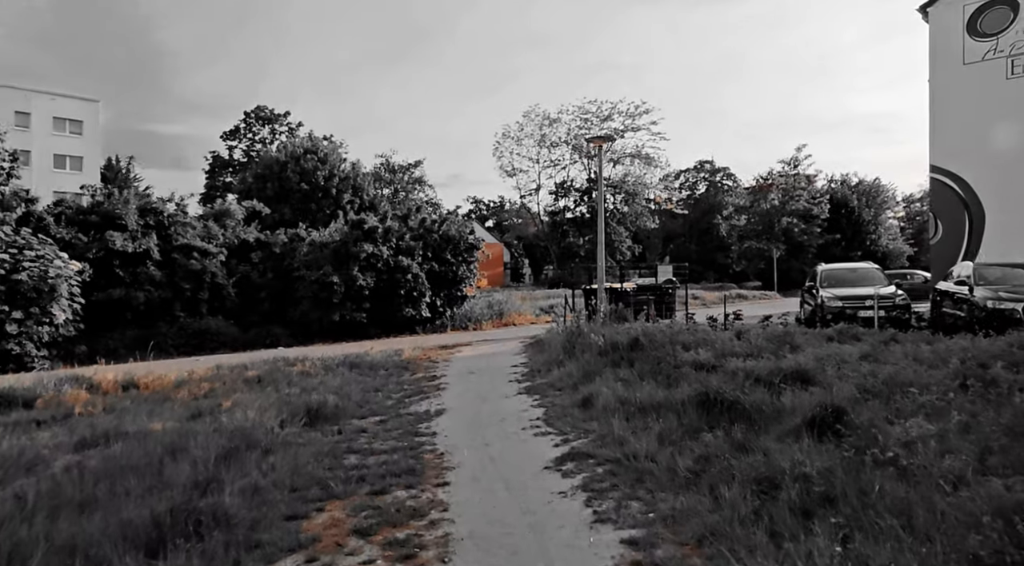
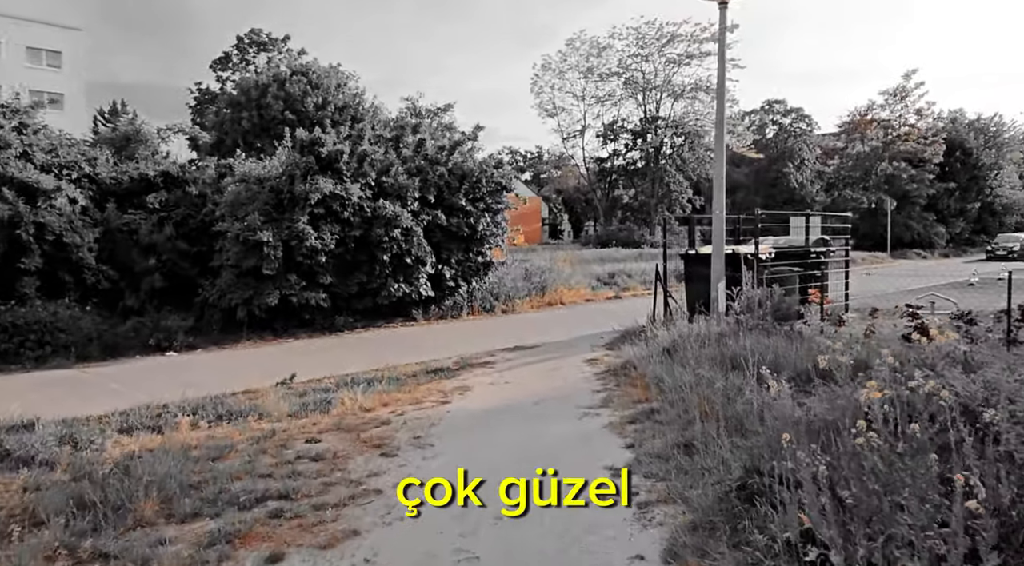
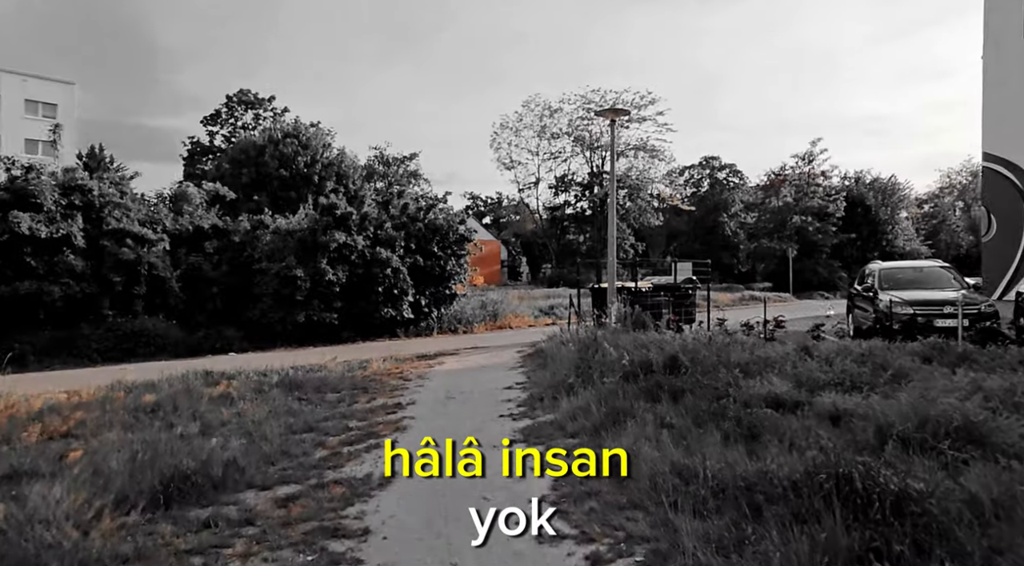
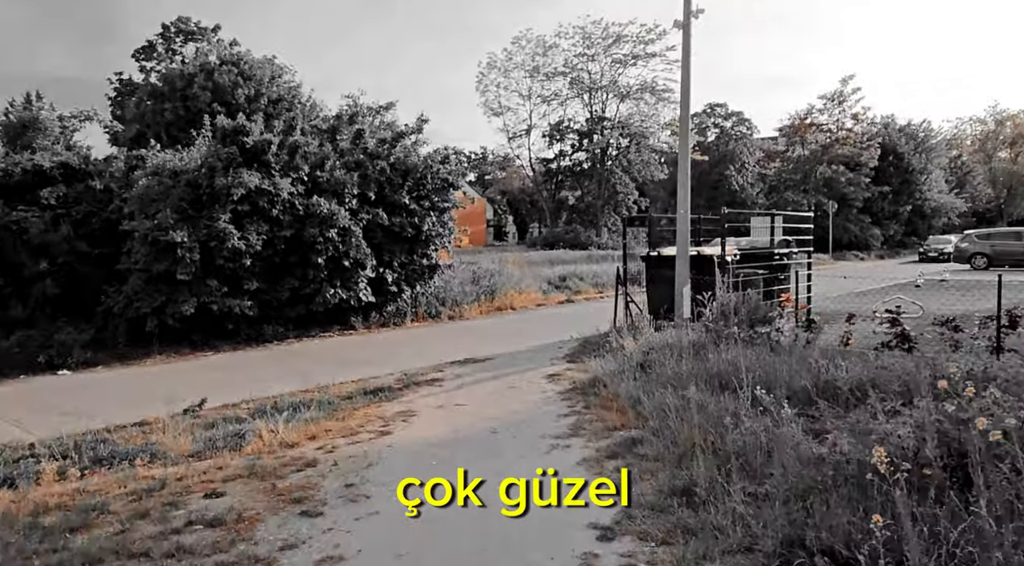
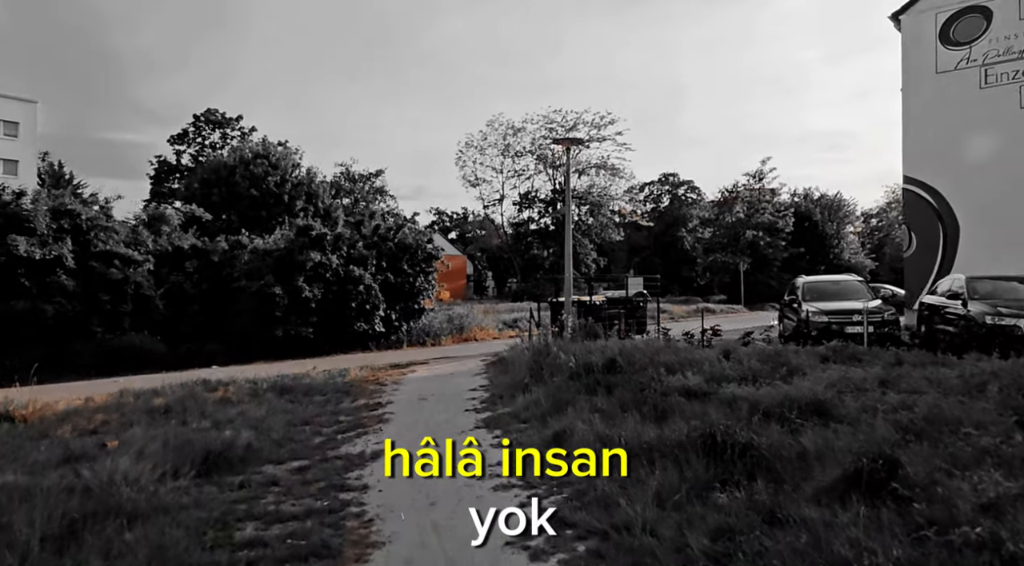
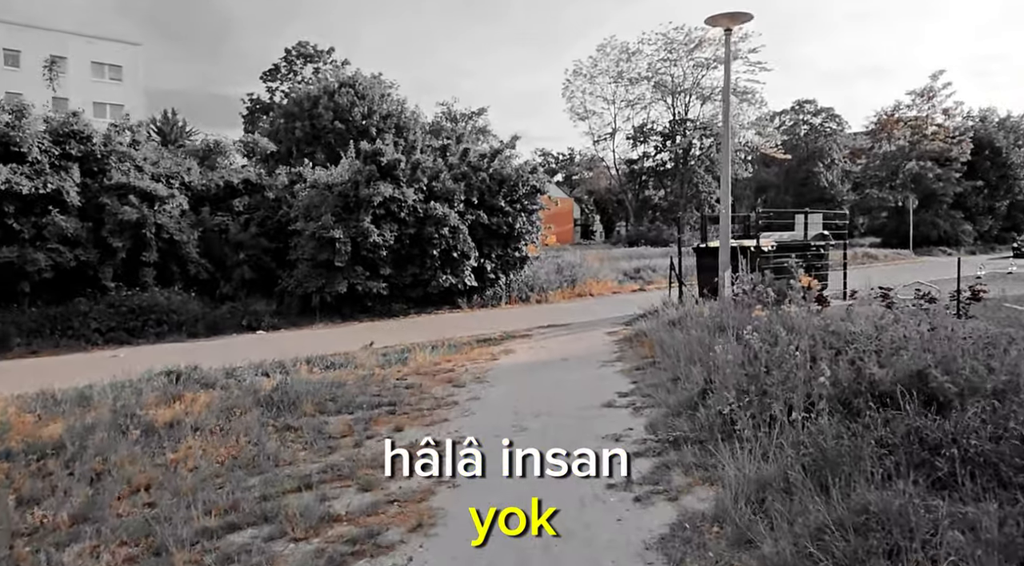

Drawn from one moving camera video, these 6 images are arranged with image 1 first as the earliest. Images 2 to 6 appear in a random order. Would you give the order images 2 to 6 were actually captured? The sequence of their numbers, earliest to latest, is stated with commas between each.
5, 3, 6, 2, 4
